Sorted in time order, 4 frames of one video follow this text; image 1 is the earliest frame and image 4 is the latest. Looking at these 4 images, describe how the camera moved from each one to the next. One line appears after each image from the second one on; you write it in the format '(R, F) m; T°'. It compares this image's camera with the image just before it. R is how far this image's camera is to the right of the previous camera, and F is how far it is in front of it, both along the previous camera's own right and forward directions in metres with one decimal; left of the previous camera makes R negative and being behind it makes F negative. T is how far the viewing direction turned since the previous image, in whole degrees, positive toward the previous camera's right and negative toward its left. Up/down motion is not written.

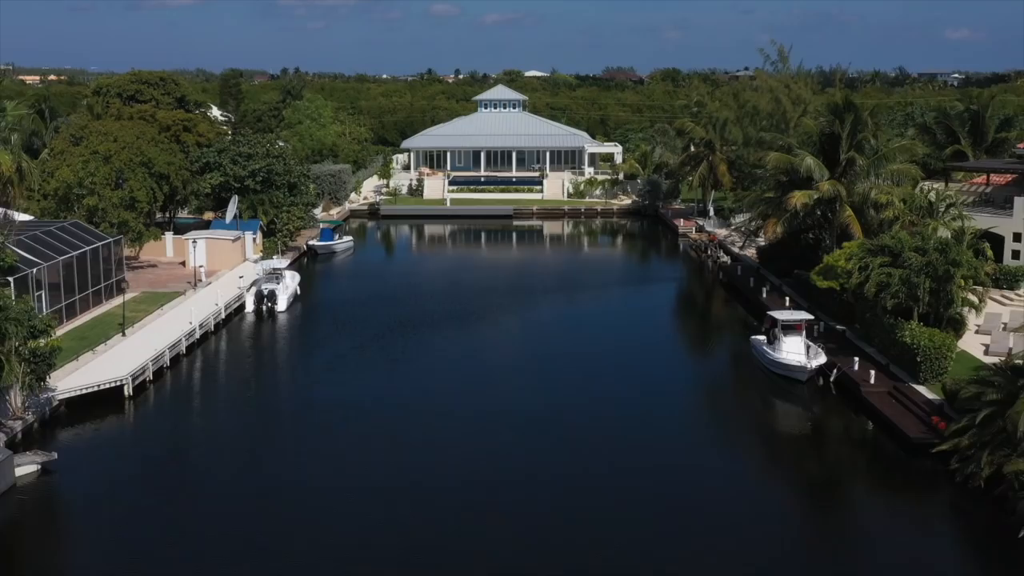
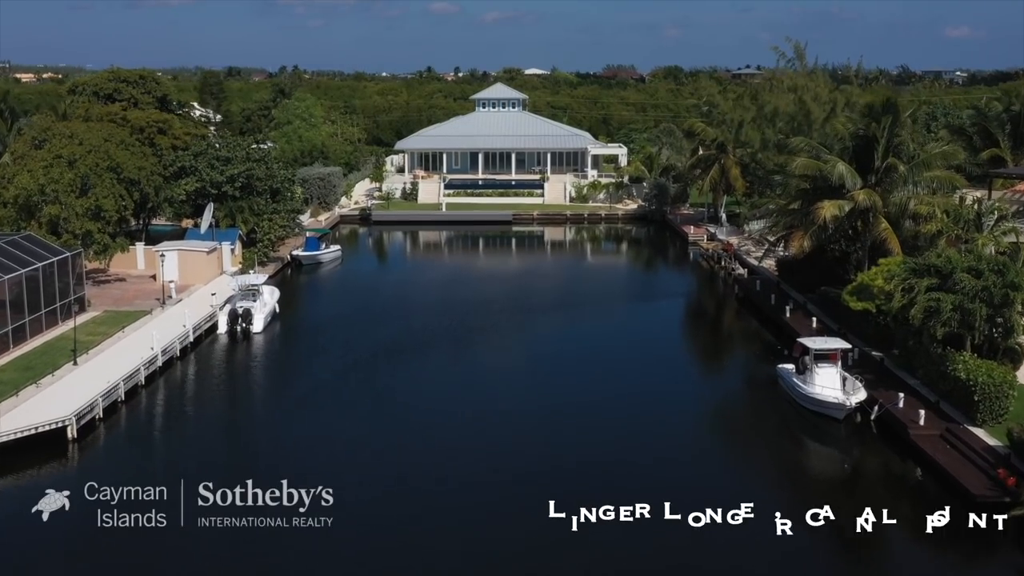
(0.0, +2.9) m; 0°
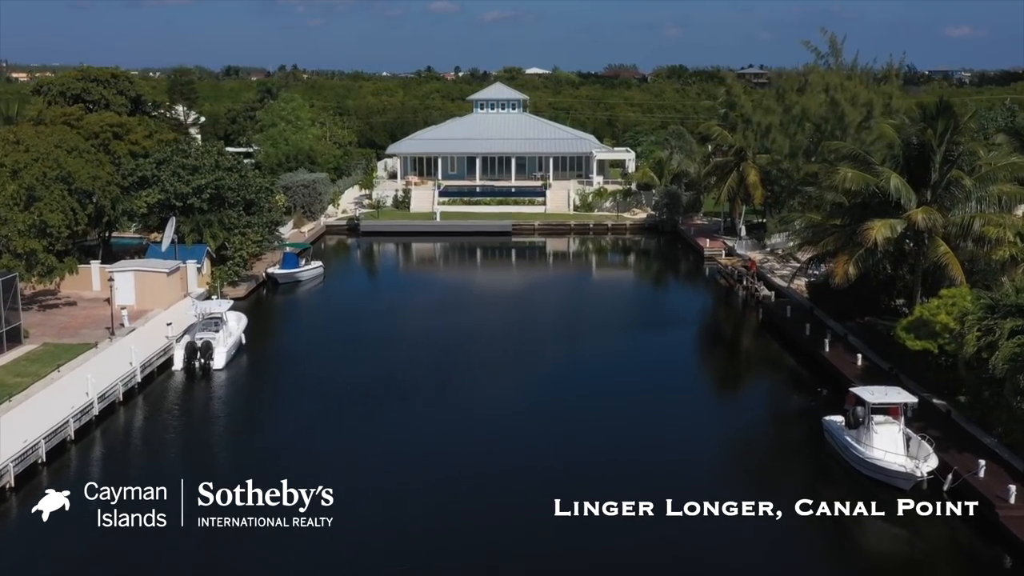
(+0.1, +3.8) m; 0°
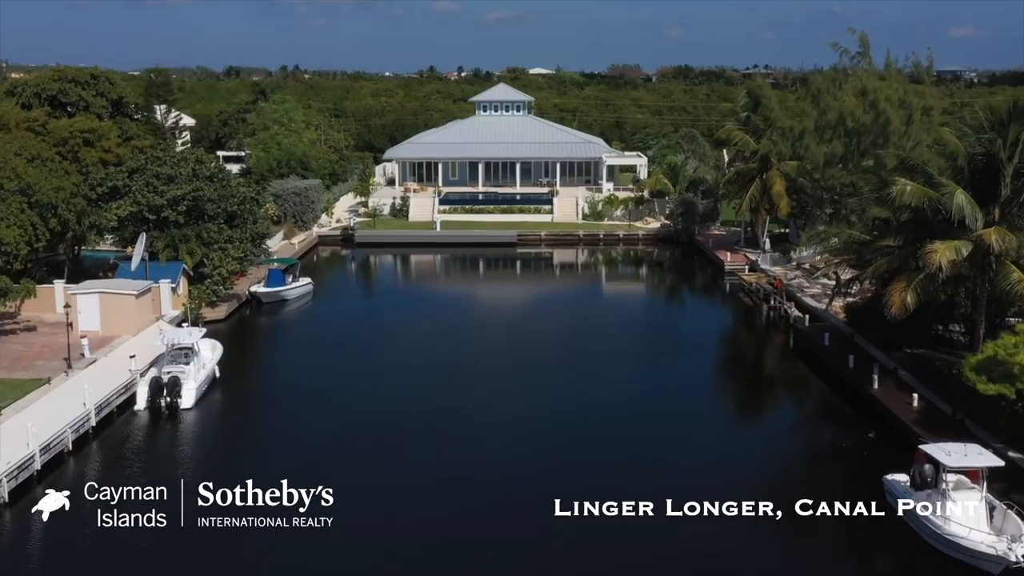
(-0.1, +3.0) m; 0°
